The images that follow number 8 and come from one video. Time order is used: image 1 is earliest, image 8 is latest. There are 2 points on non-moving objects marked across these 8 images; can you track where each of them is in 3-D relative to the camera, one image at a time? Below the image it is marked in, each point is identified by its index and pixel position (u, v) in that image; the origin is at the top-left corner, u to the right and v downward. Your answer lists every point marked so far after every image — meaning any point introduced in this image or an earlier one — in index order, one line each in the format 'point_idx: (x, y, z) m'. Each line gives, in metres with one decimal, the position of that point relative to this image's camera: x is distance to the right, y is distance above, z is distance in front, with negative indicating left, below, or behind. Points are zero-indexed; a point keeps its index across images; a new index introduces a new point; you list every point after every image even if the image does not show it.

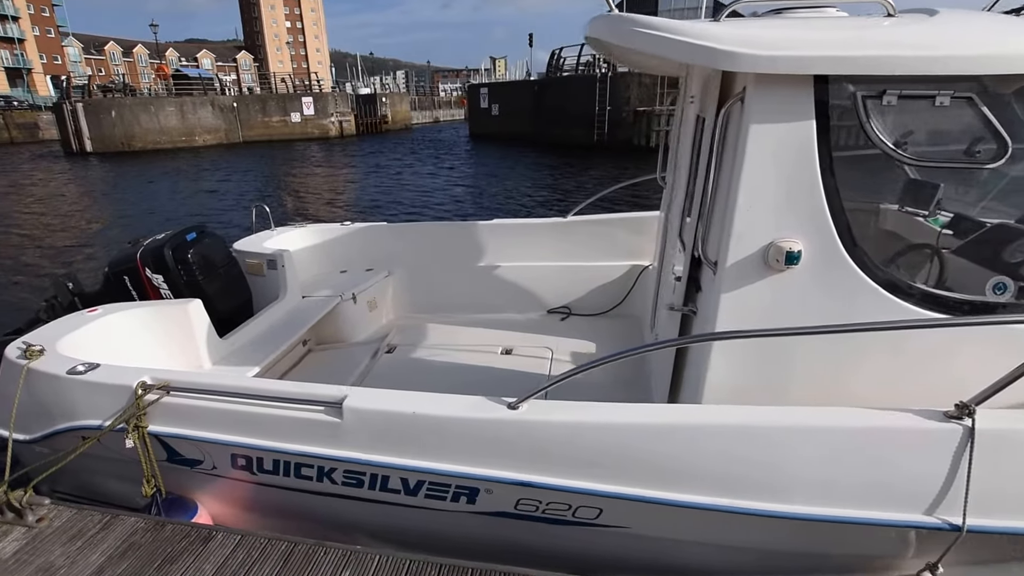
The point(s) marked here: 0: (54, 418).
0: (-1.5, -0.4, +2.5) m
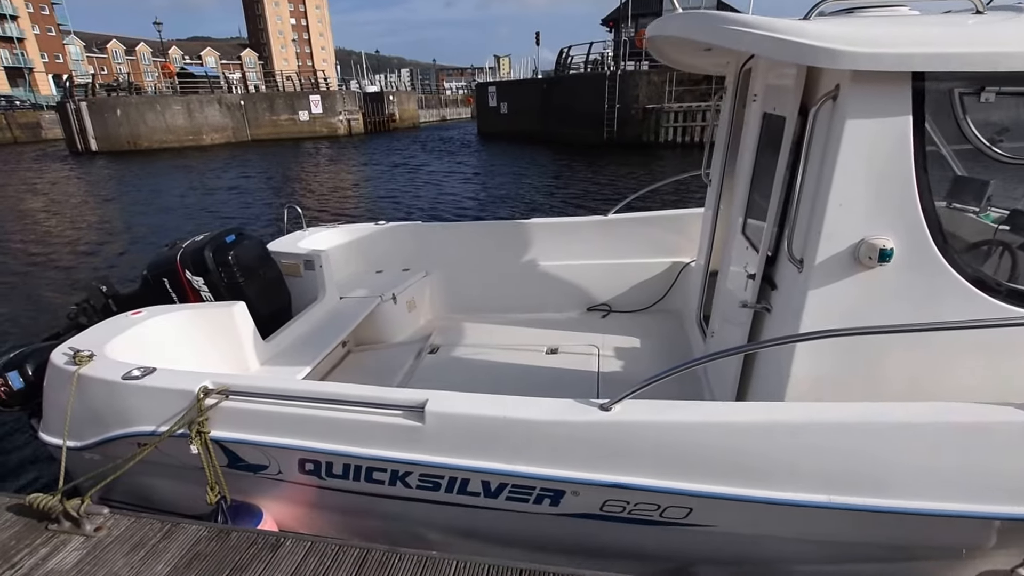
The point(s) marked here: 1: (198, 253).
0: (-1.3, -0.4, +2.4) m
1: (-1.2, +0.1, +3.0) m
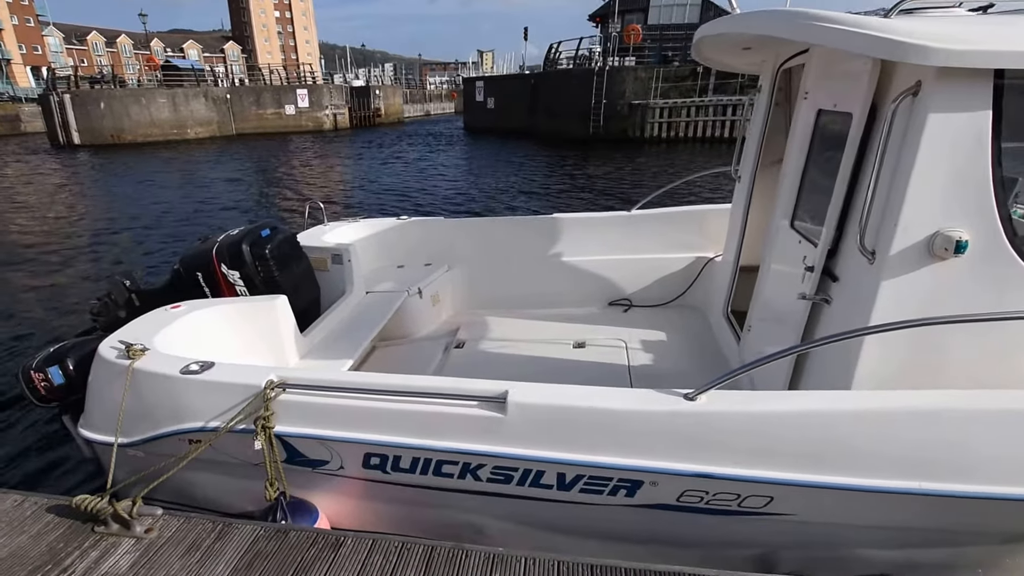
0: (-1.1, -0.4, +2.3) m
1: (-1.1, +0.2, +2.9) m
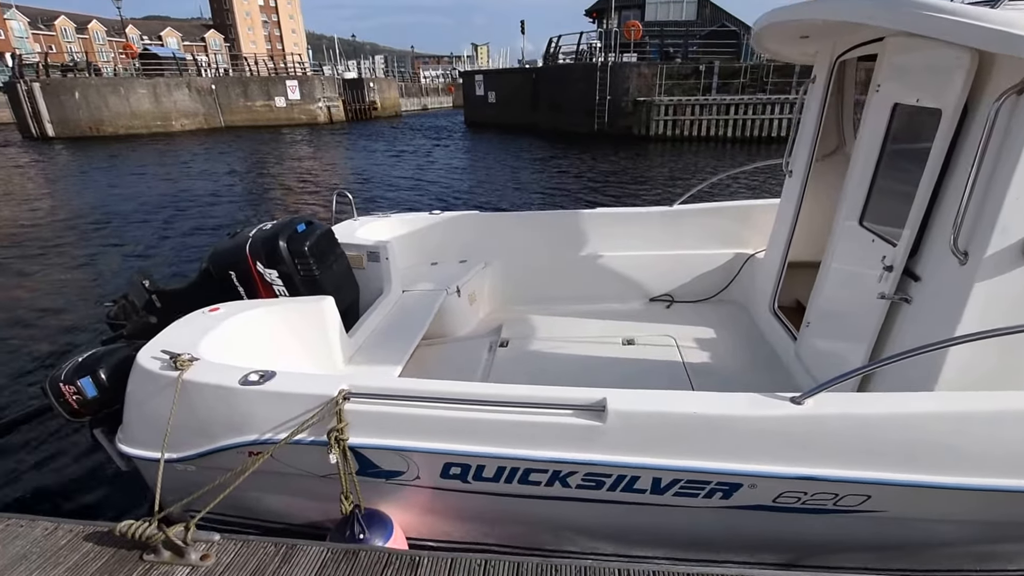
0: (-0.8, -0.4, +2.1) m
1: (-0.8, +0.2, +2.7) m
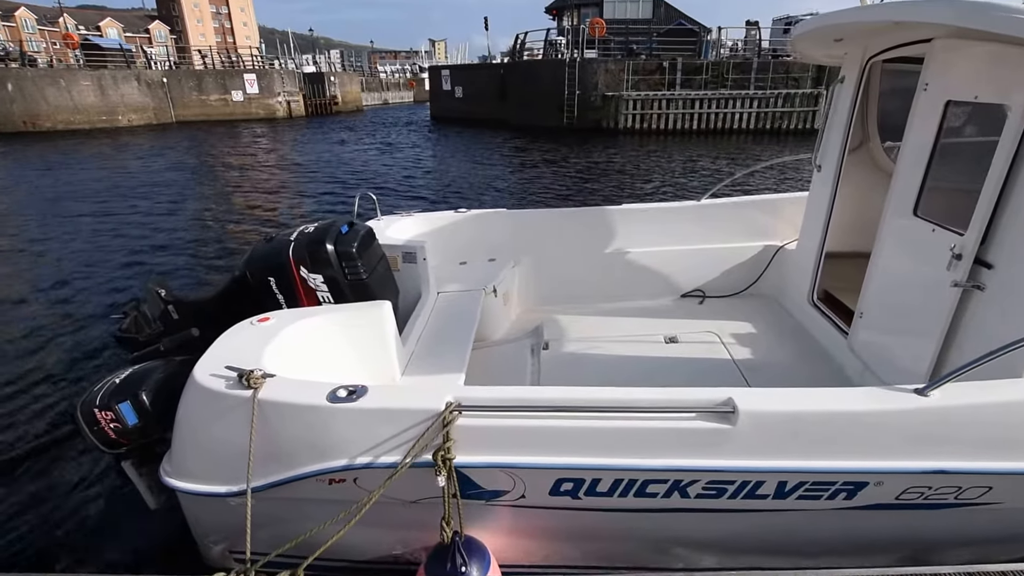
0: (-0.5, -0.4, +1.9) m
1: (-0.6, +0.1, +2.5) m
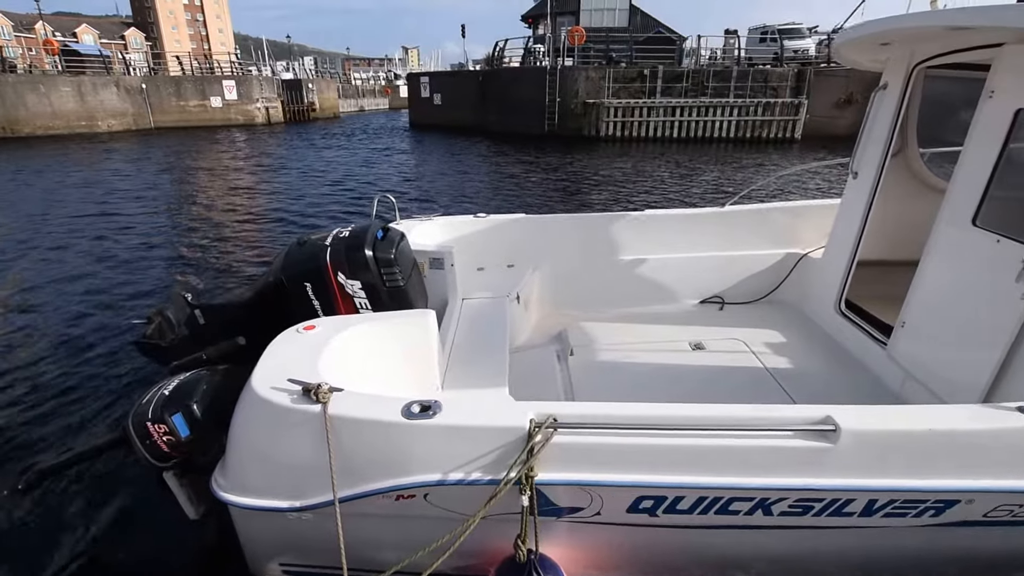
0: (-0.4, -0.5, +1.8) m
1: (-0.5, +0.1, +2.4) m
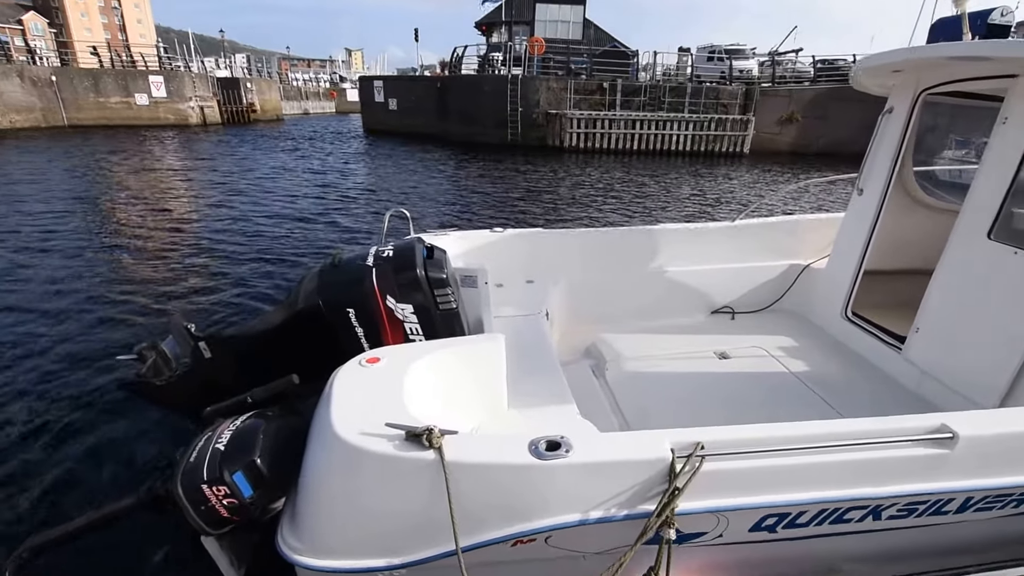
0: (0.0, -0.5, +1.7) m
1: (-0.2, 0.0, +2.2) m
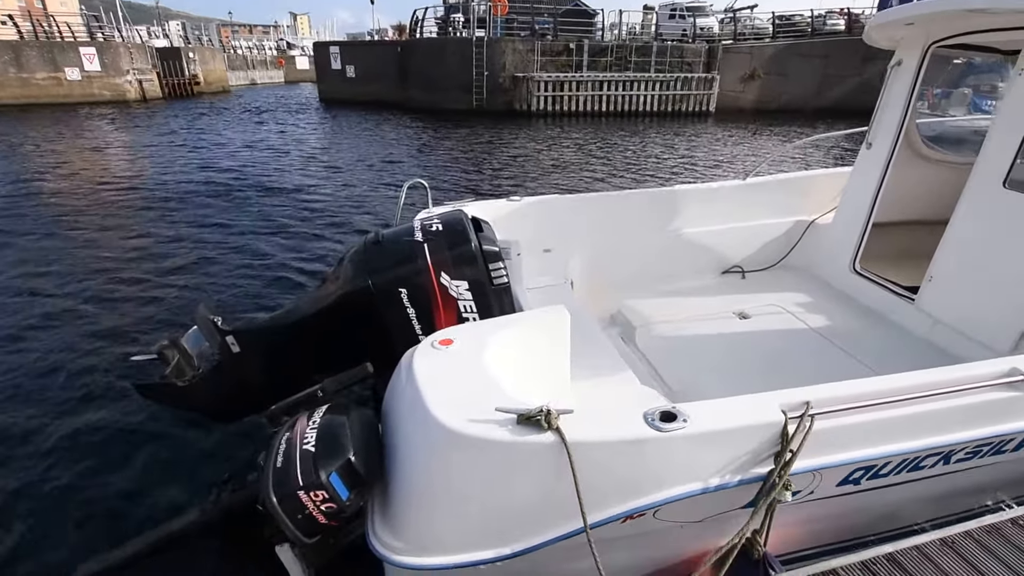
0: (+0.3, -0.5, +1.6) m
1: (0.0, +0.1, +2.0) m
